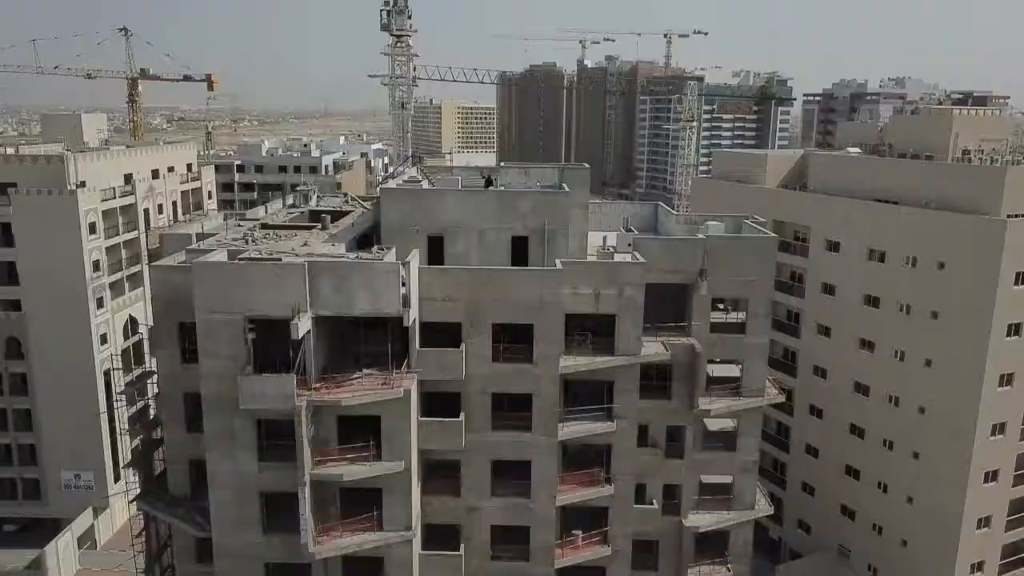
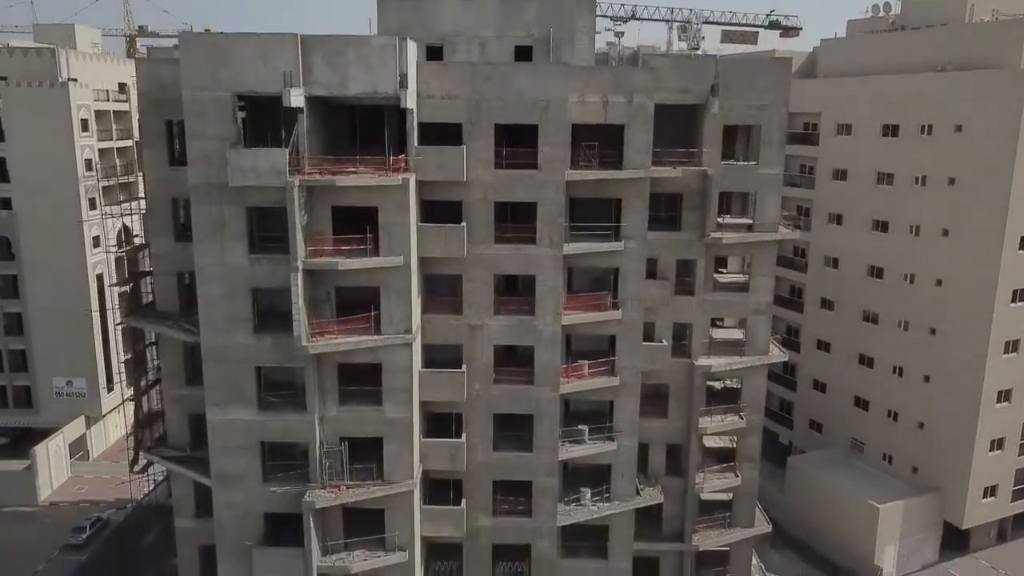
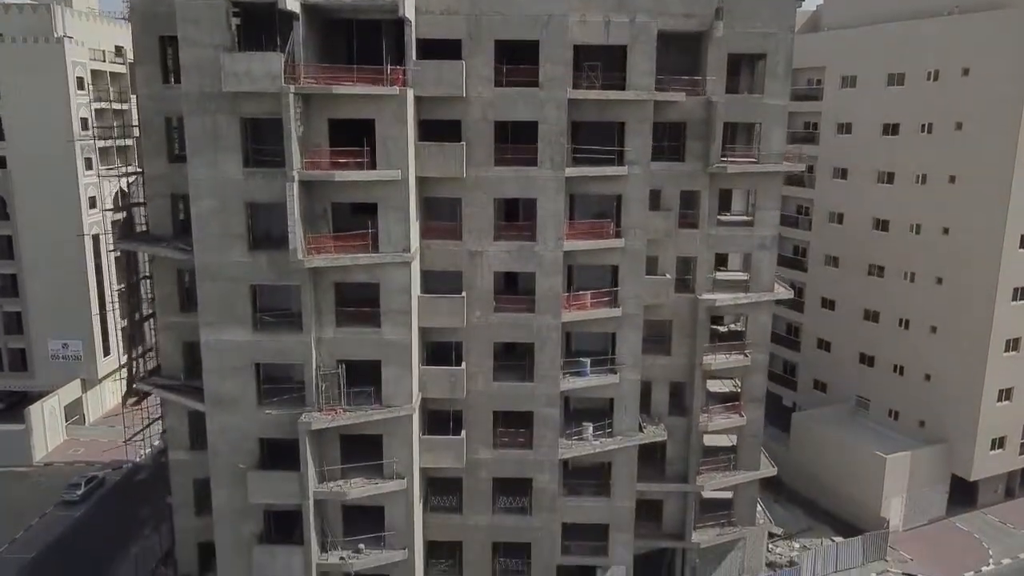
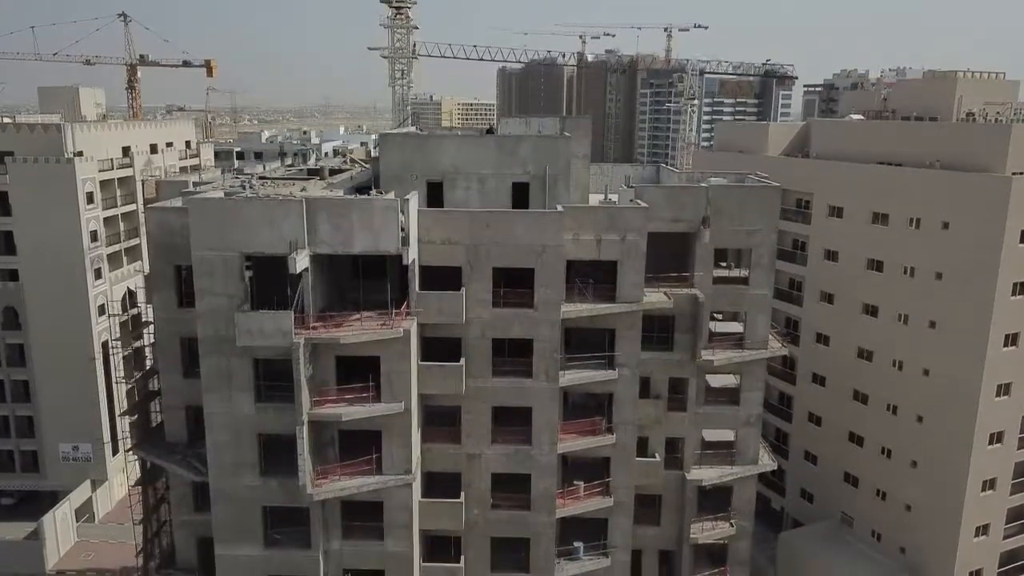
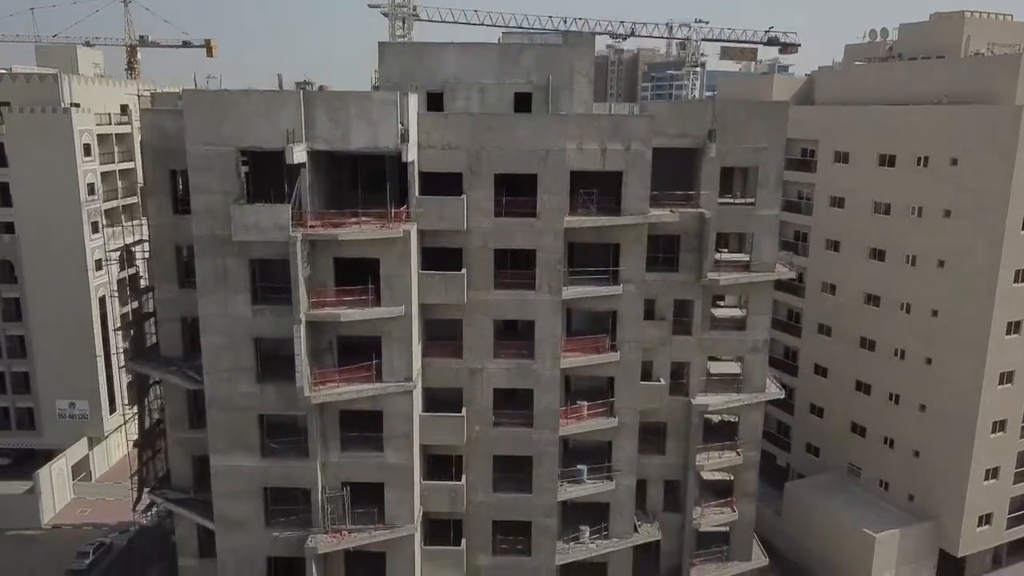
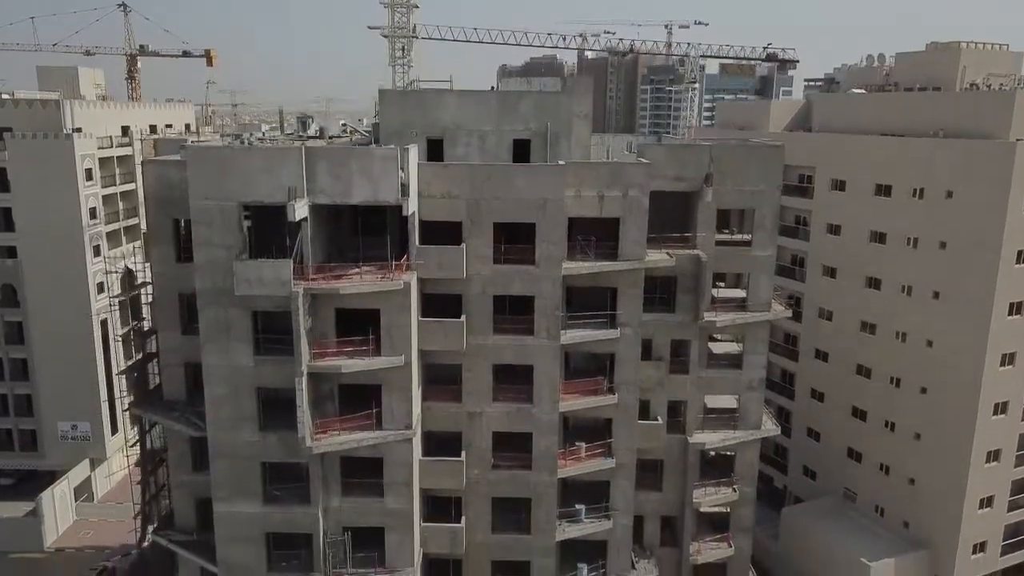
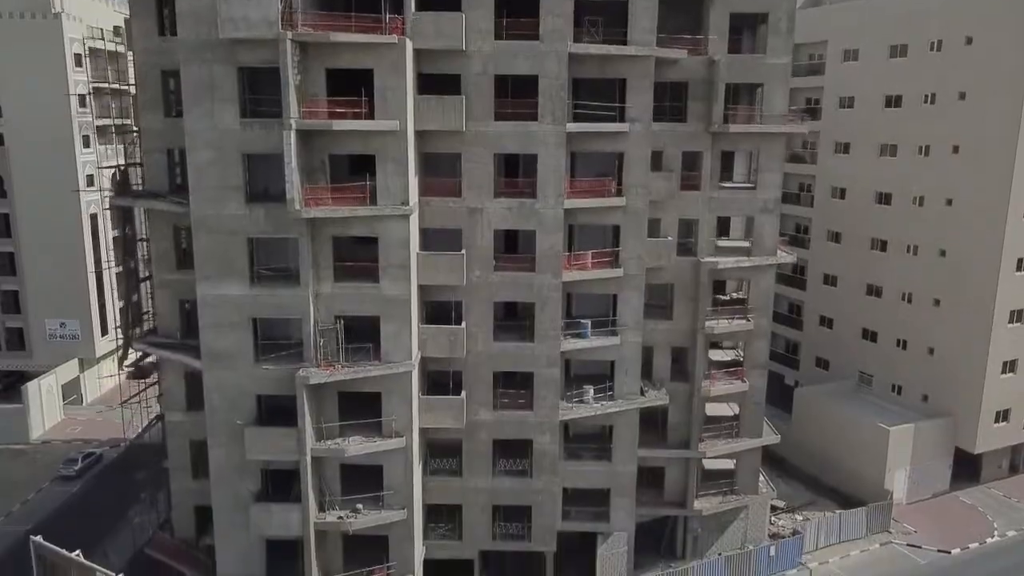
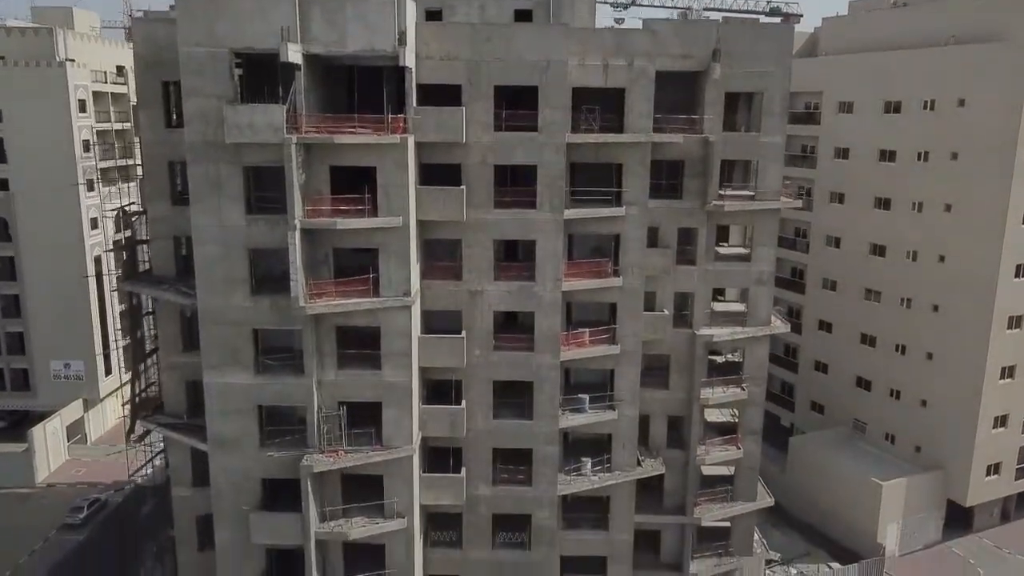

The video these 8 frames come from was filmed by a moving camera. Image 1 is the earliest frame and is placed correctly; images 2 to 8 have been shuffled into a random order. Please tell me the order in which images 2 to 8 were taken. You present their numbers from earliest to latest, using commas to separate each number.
4, 6, 5, 2, 8, 3, 7
